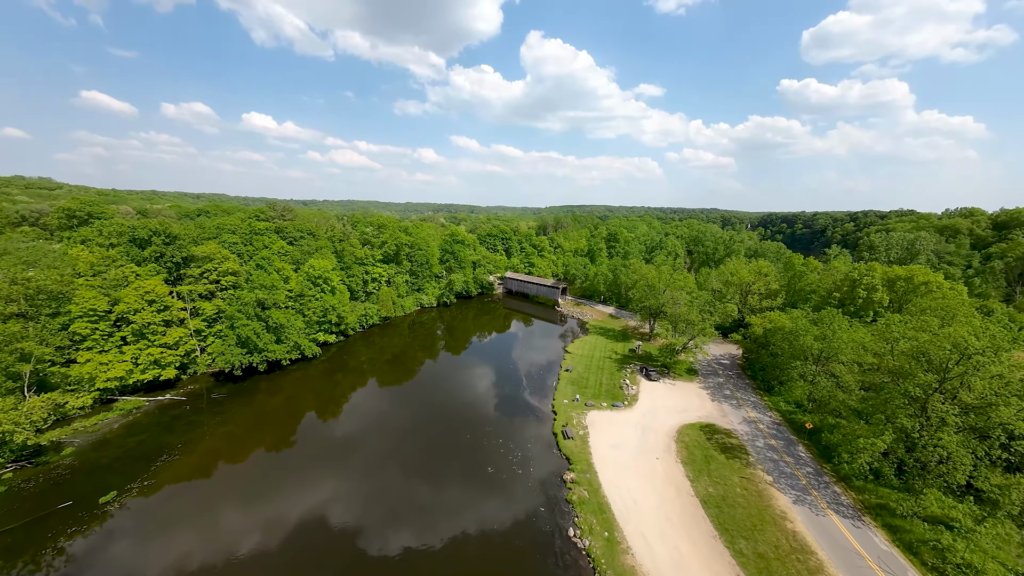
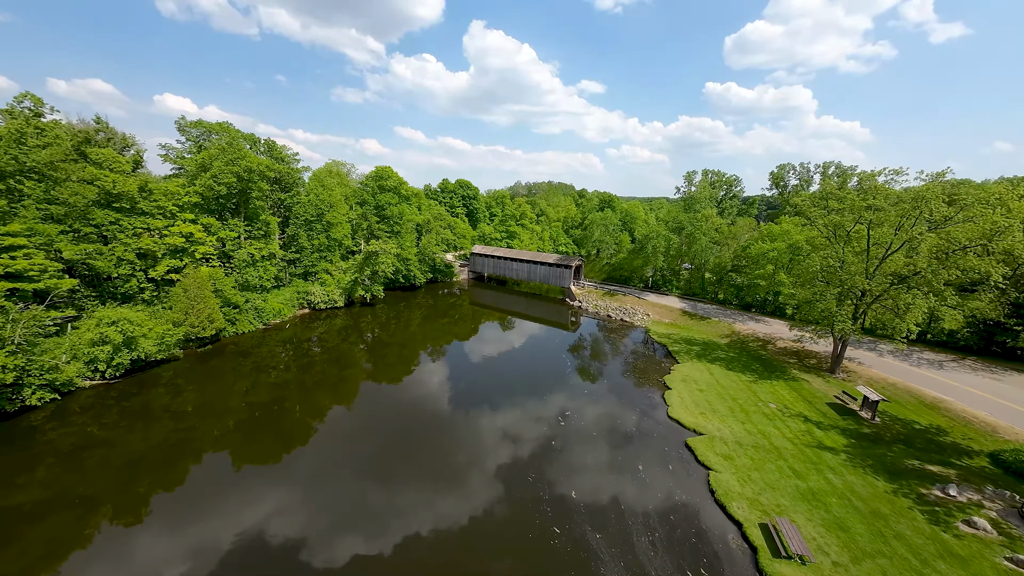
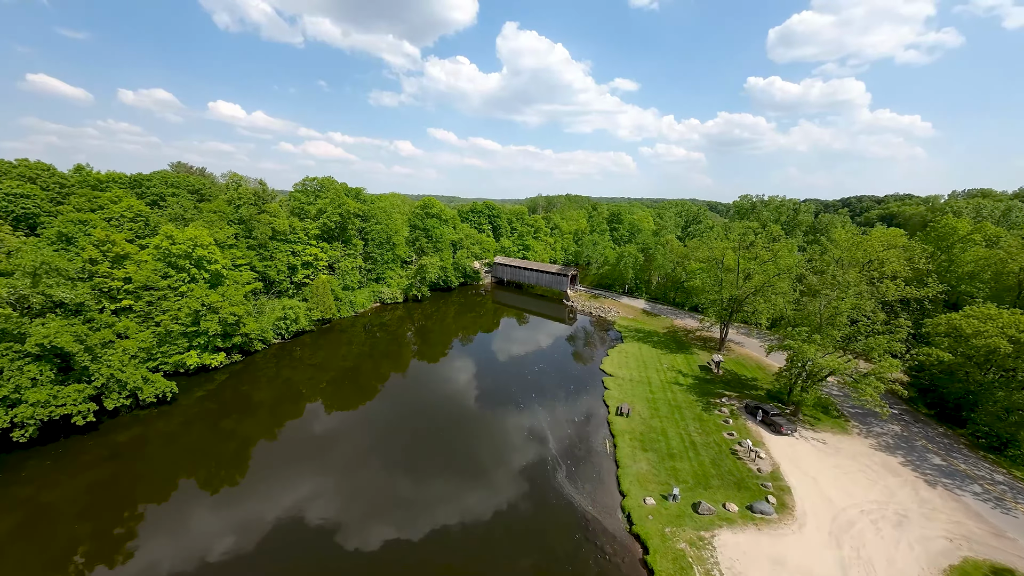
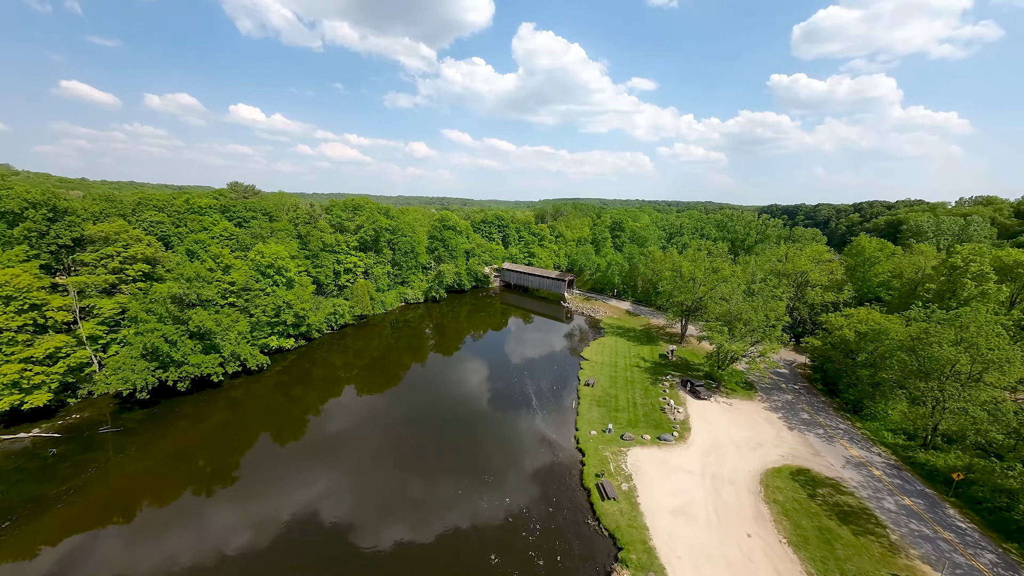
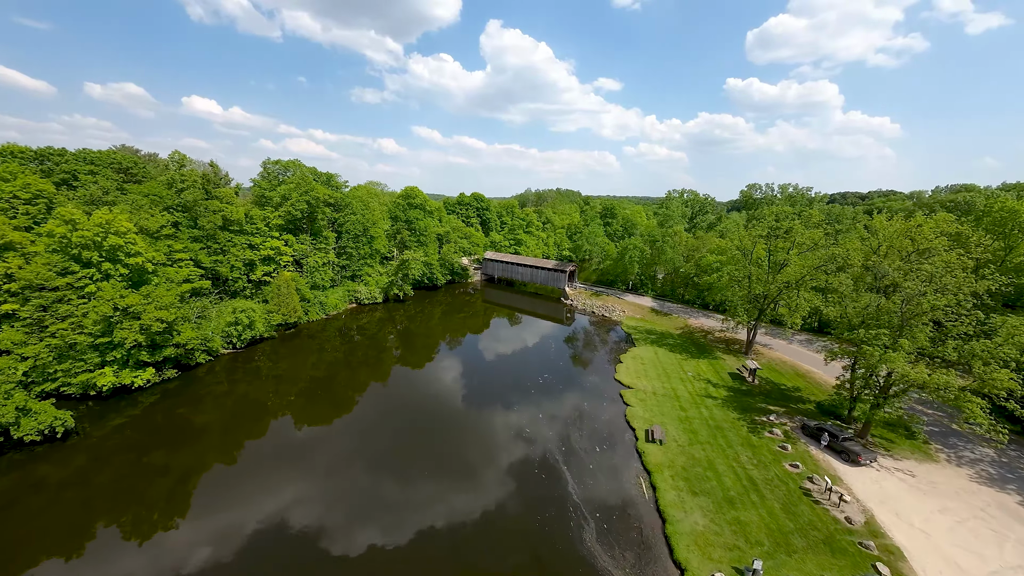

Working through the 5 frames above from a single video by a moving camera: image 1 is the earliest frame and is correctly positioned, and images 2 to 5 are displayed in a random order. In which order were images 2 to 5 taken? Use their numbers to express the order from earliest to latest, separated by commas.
4, 3, 5, 2
